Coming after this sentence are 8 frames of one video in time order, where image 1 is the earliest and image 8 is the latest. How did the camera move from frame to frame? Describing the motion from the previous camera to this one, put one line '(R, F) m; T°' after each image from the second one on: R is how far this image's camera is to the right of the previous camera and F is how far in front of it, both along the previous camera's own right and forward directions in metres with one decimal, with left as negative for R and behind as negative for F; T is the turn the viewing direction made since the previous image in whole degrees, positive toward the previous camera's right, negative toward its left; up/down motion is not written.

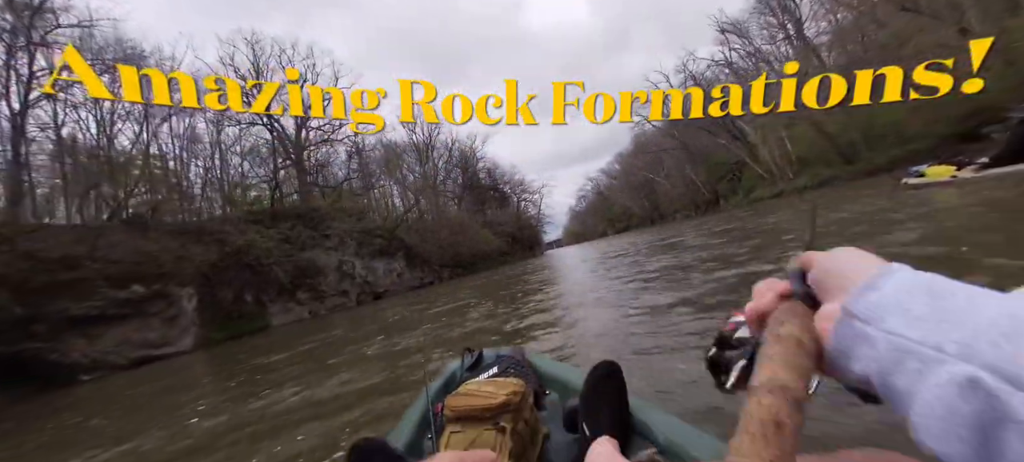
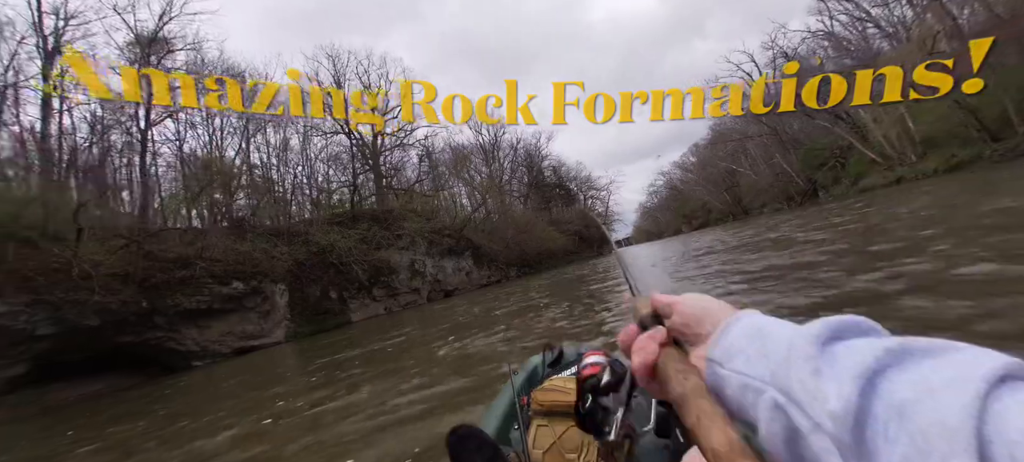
(0.0, +0.4) m; -10°
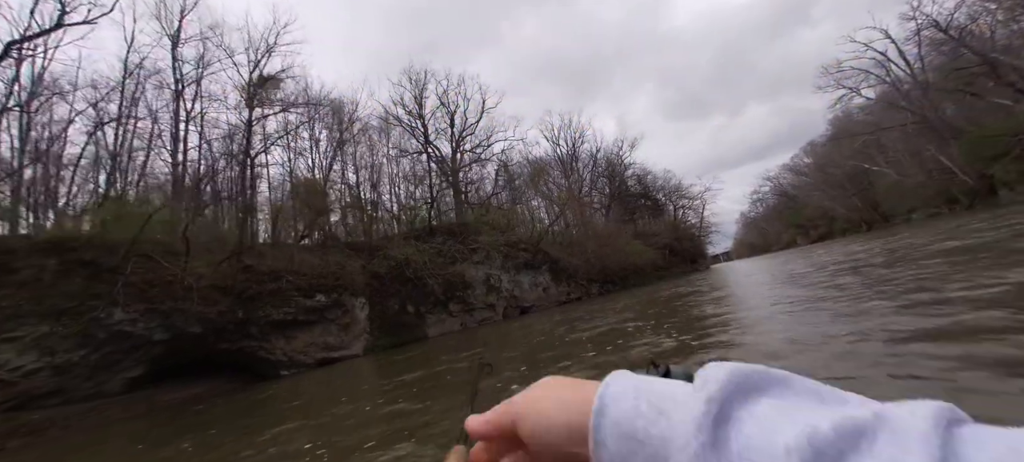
(+0.2, +1.0) m; -12°
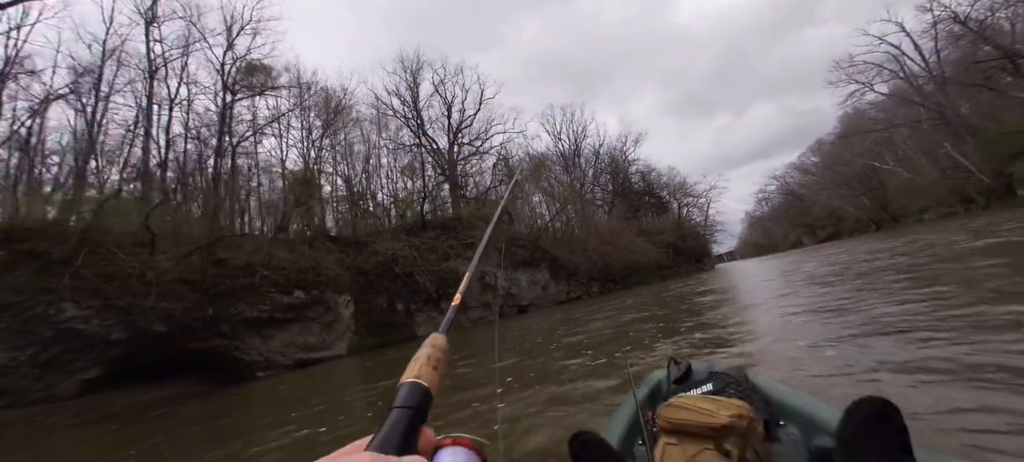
(+0.2, +0.8) m; 0°
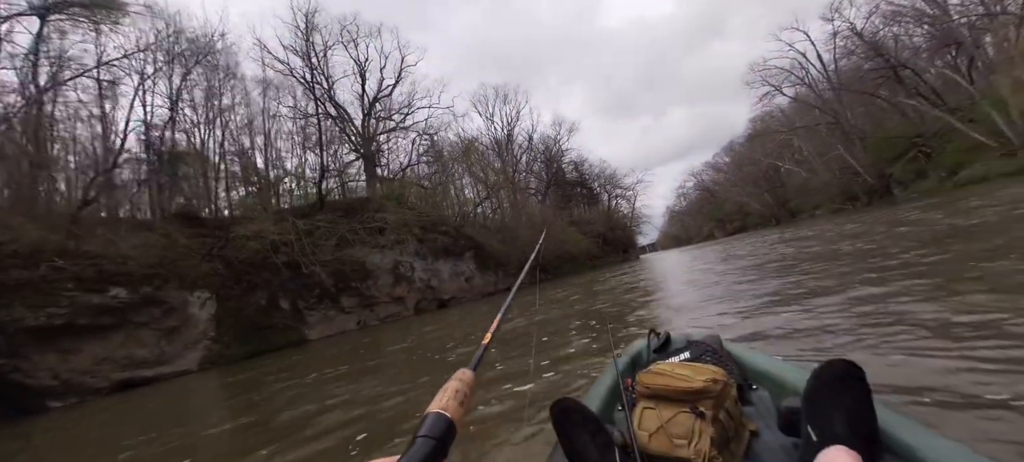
(+0.5, +1.7) m; +10°
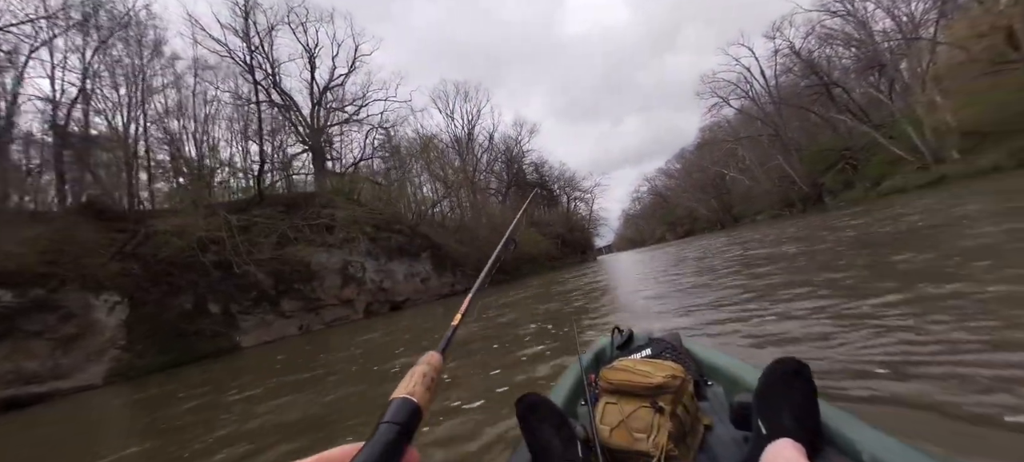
(0.0, +0.4) m; +6°
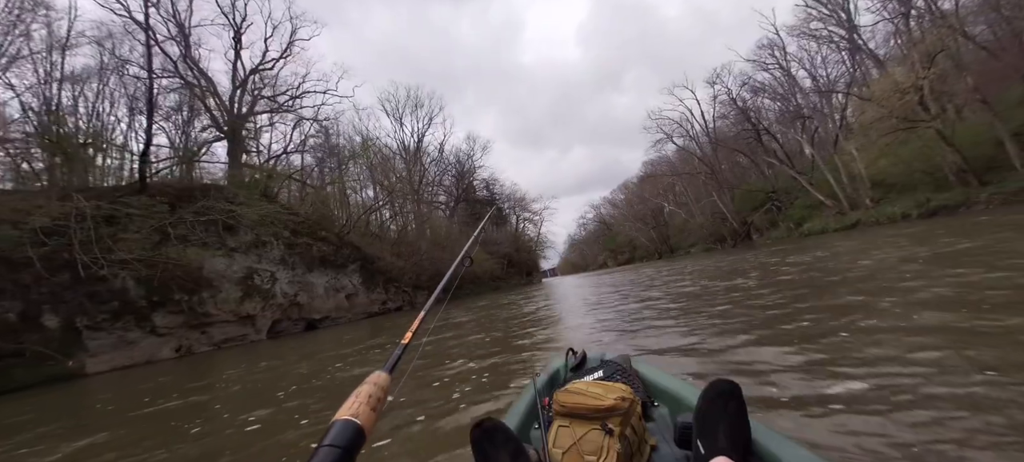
(+0.1, +1.1) m; +8°
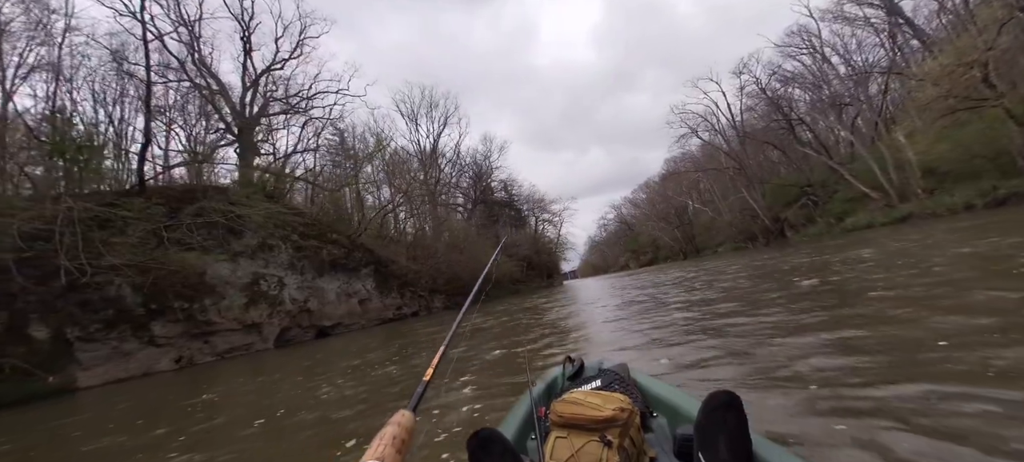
(0.0, +0.9) m; -3°
